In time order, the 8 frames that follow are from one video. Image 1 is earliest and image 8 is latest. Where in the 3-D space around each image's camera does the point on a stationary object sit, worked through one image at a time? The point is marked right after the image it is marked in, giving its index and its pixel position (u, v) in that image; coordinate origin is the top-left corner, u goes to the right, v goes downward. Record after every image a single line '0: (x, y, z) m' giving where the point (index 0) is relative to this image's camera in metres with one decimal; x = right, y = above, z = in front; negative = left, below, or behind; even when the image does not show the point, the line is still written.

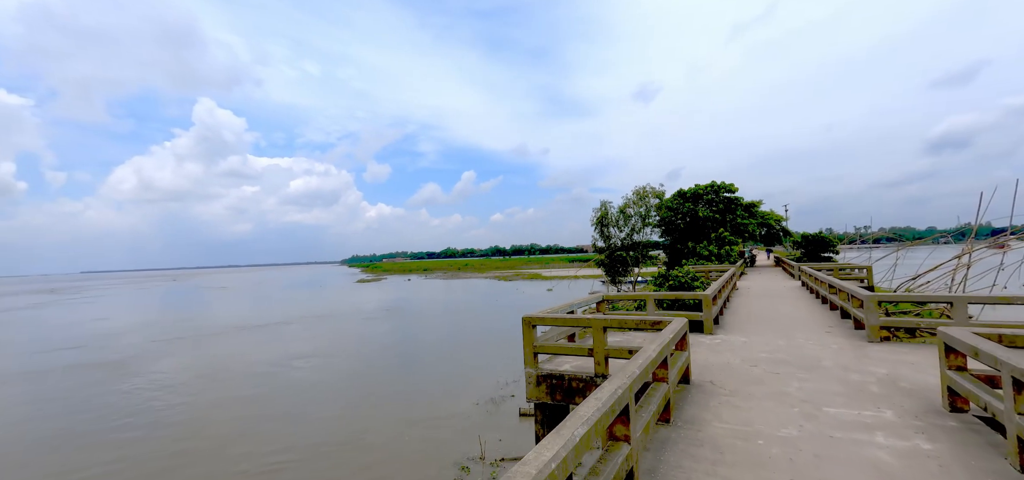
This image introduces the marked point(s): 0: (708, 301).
0: (+2.7, -0.8, +5.9) m
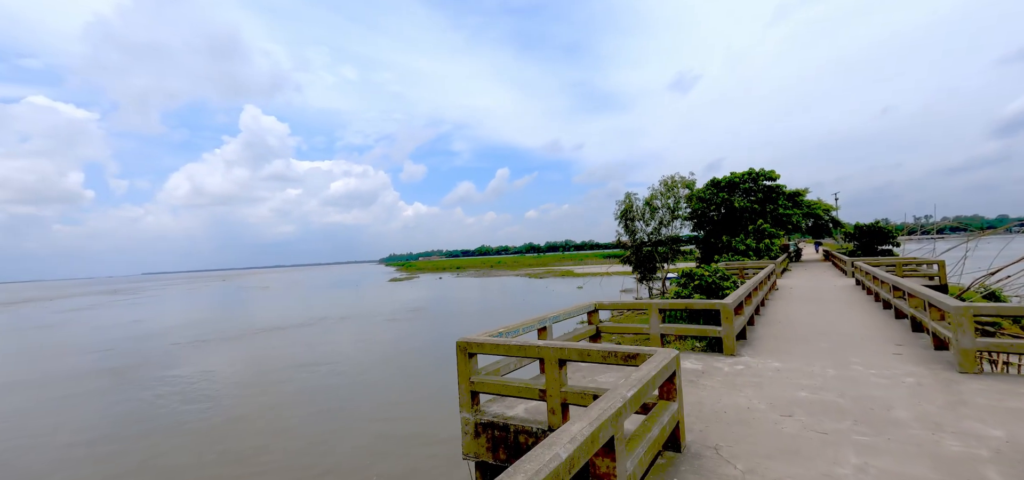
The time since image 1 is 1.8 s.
0: (+2.3, -0.8, +4.5) m
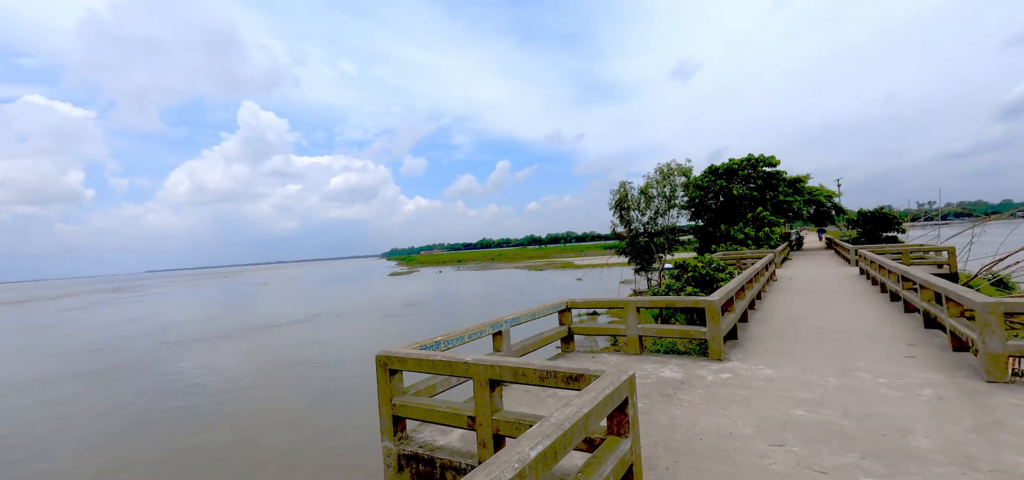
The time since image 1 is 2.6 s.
0: (+1.8, -0.6, +4.0) m
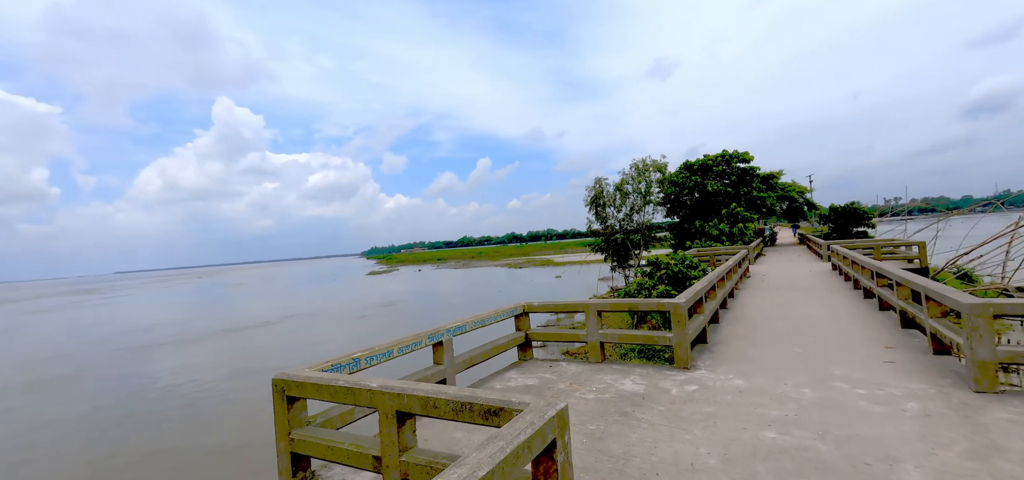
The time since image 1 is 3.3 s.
0: (+1.4, -0.6, +3.6) m
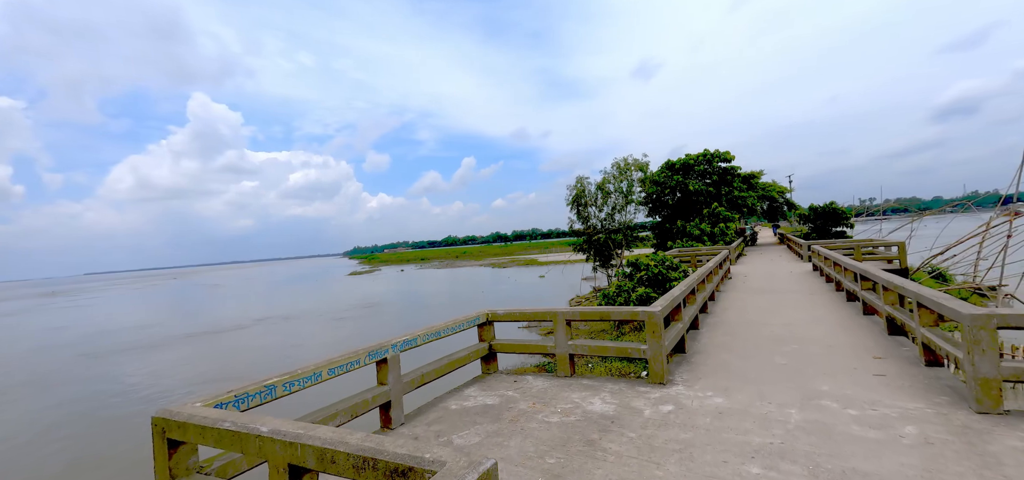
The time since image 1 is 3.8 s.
0: (+1.1, -0.6, +3.3) m
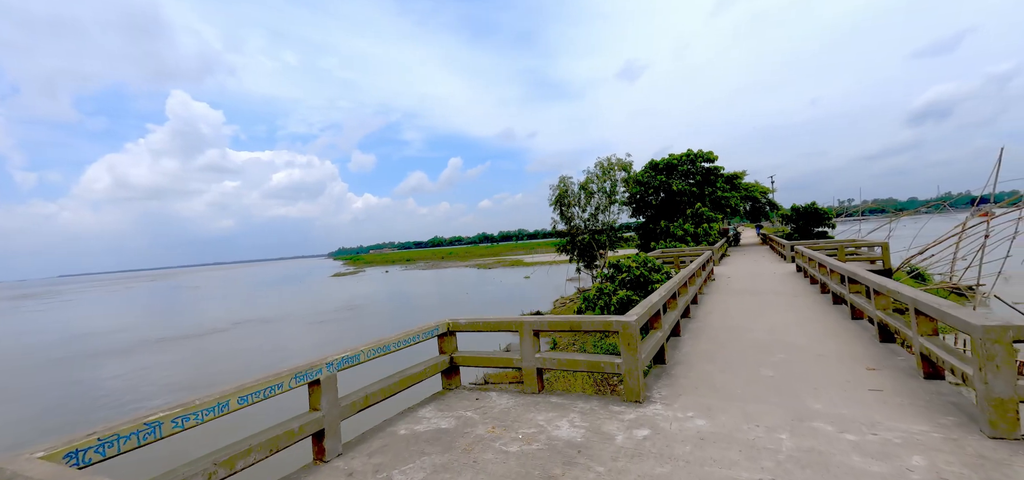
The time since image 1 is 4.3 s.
0: (+0.8, -0.6, +2.9) m
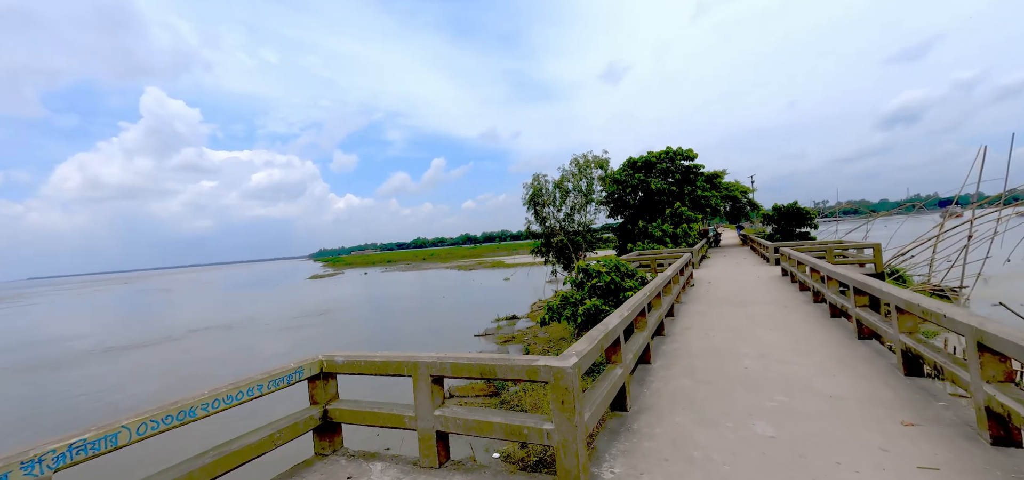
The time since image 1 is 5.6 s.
0: (+0.2, -0.7, +1.9) m
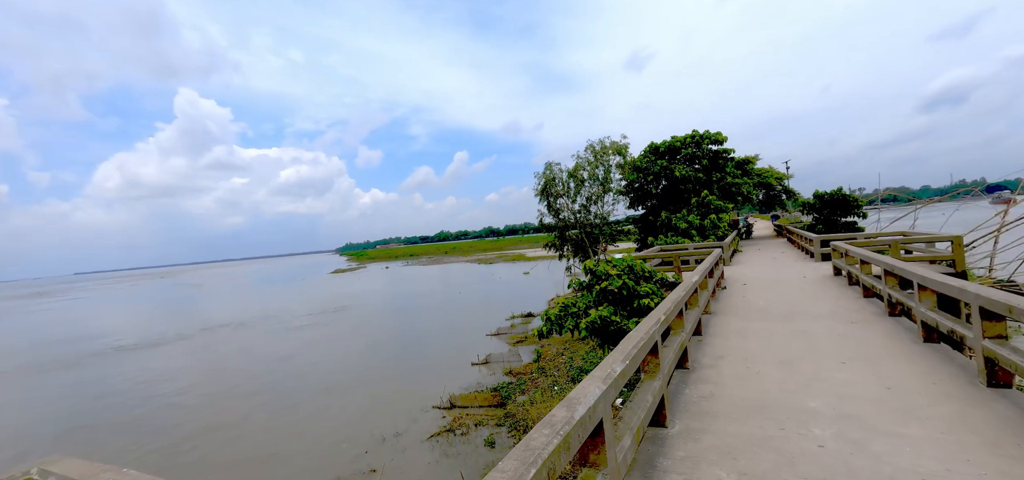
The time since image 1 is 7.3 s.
0: (-0.2, -0.7, +0.7) m
